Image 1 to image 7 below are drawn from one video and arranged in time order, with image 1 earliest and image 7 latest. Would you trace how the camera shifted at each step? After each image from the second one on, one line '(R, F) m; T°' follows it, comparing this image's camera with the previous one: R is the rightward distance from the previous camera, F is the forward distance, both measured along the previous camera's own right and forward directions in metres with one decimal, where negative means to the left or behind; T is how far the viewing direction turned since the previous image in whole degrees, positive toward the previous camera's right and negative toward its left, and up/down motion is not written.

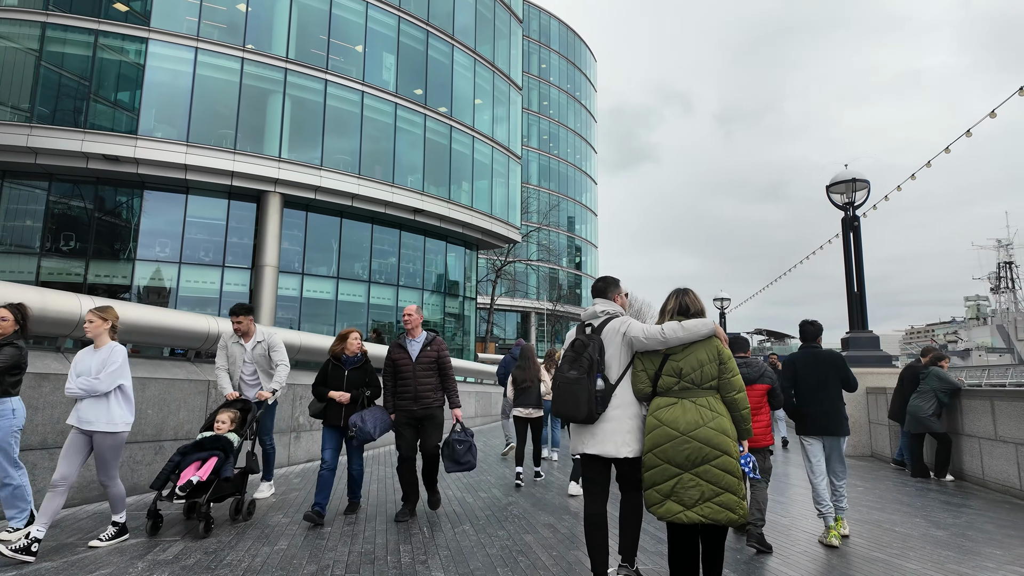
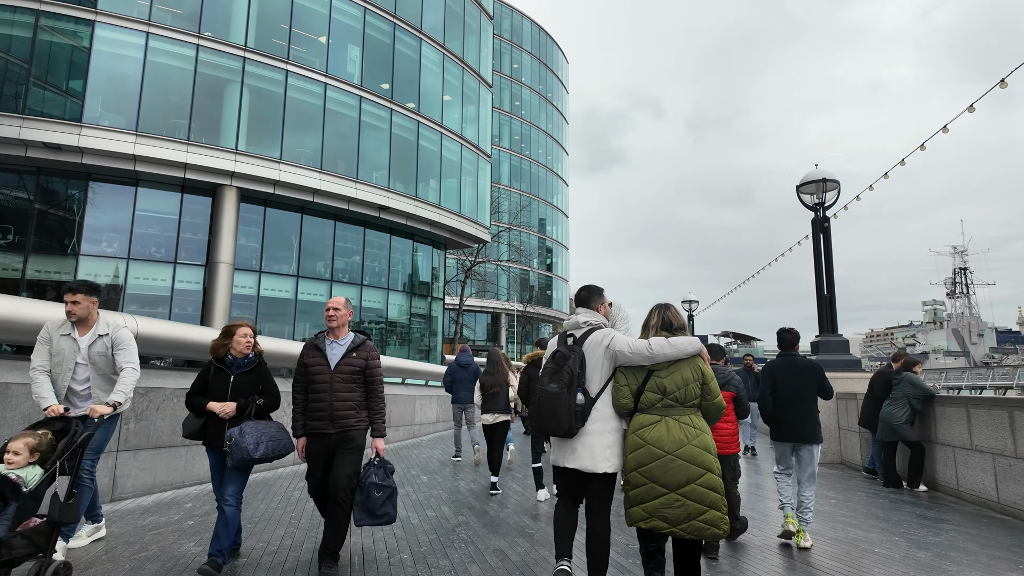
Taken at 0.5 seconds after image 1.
(+0.2, +0.5) m; +3°
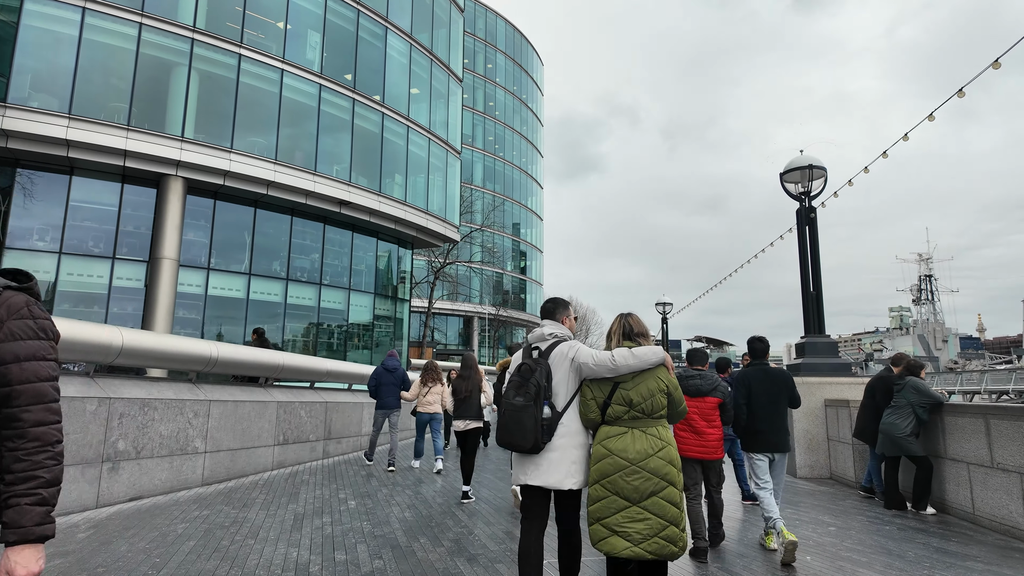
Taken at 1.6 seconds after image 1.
(+0.3, +1.1) m; +2°
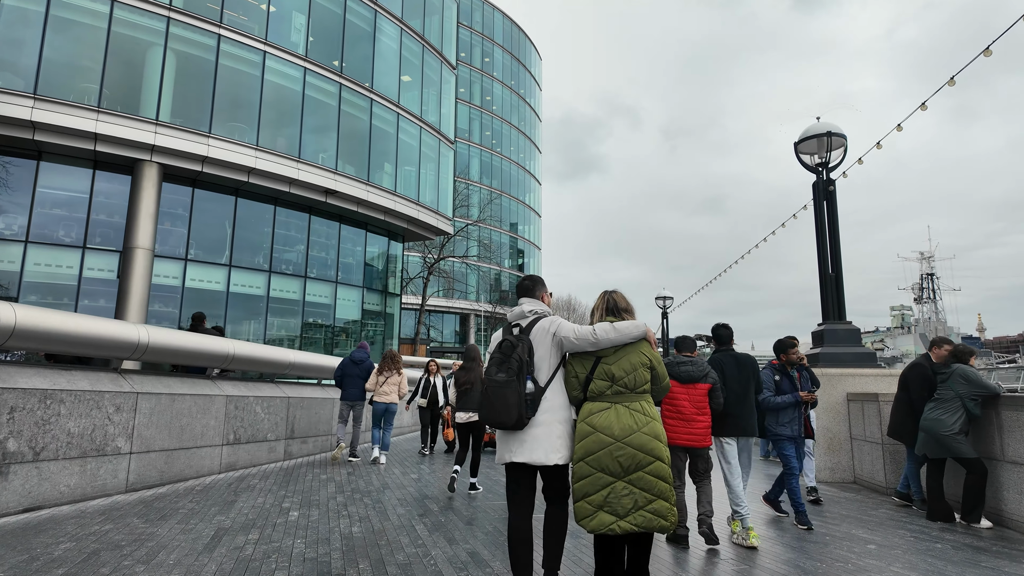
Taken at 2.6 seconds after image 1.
(+0.2, +1.0) m; 0°
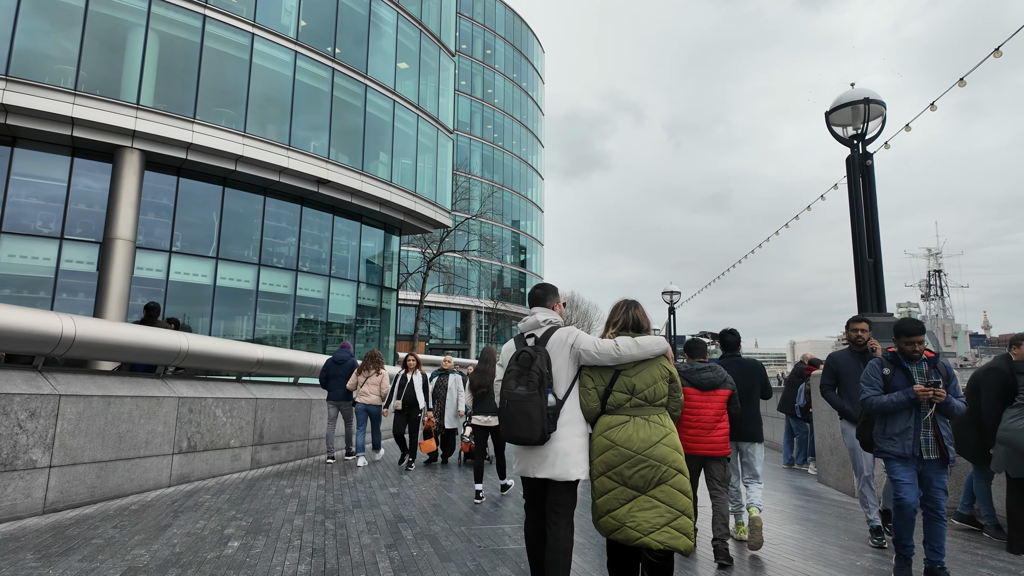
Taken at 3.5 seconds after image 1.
(+0.1, +1.0) m; 0°
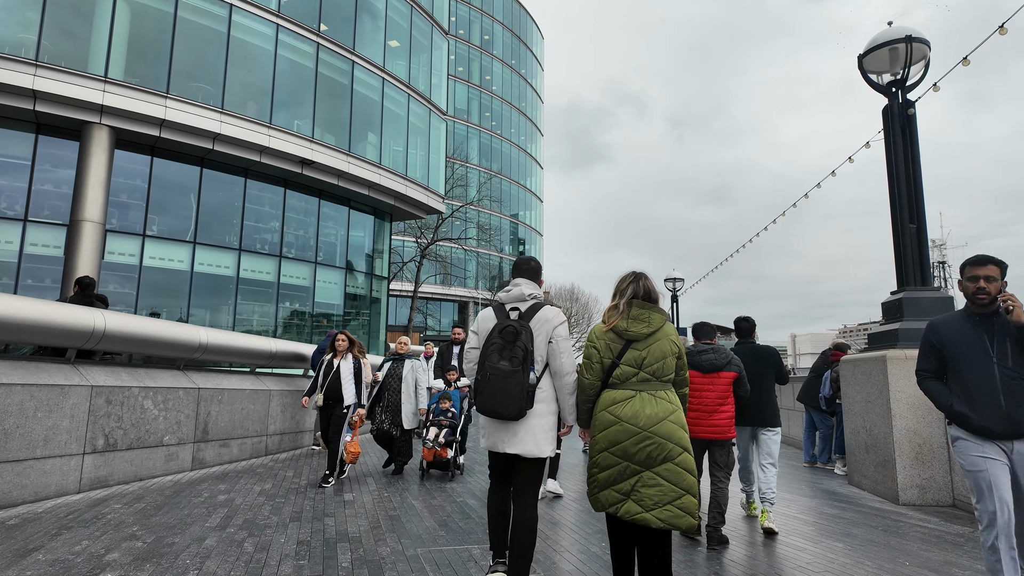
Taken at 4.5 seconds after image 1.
(+0.2, +1.1) m; 0°
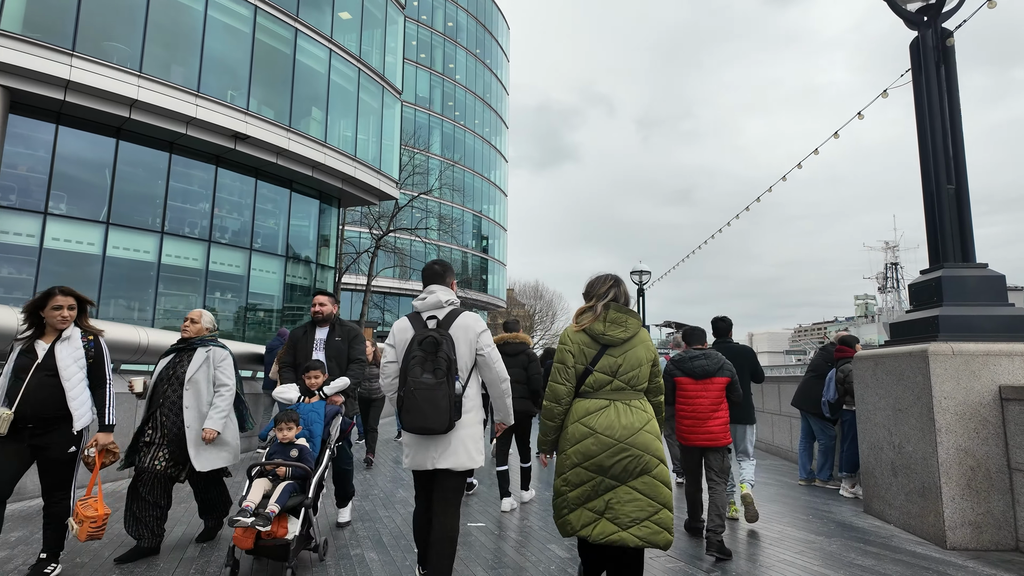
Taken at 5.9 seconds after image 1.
(+0.3, +1.5) m; +3°
